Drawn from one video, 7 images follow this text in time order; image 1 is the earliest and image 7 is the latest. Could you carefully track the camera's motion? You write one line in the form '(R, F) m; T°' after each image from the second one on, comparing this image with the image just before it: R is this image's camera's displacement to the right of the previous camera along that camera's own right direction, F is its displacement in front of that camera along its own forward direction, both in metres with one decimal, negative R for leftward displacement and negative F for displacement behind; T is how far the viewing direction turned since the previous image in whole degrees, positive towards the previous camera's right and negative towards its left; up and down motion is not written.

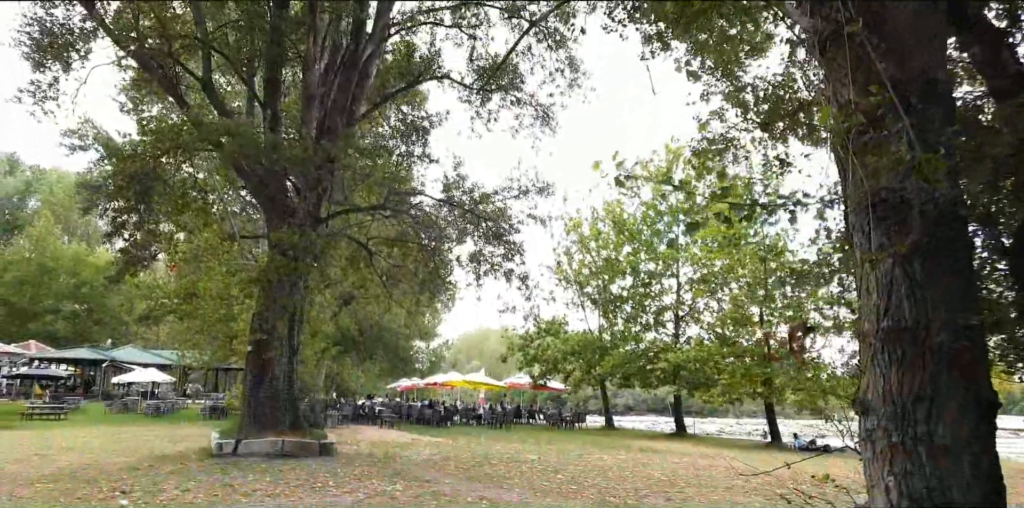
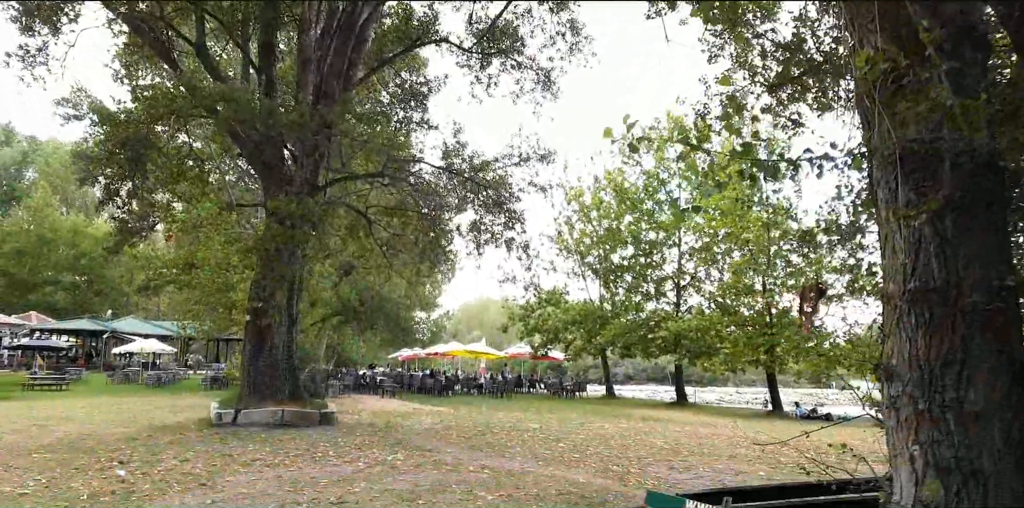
(0.0, +0.2) m; 0°
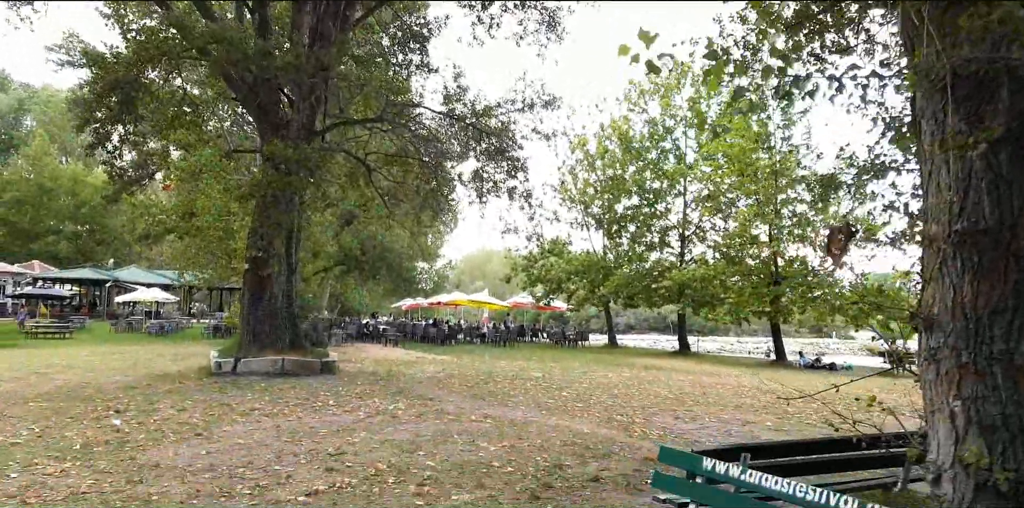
(0.0, +0.3) m; 0°
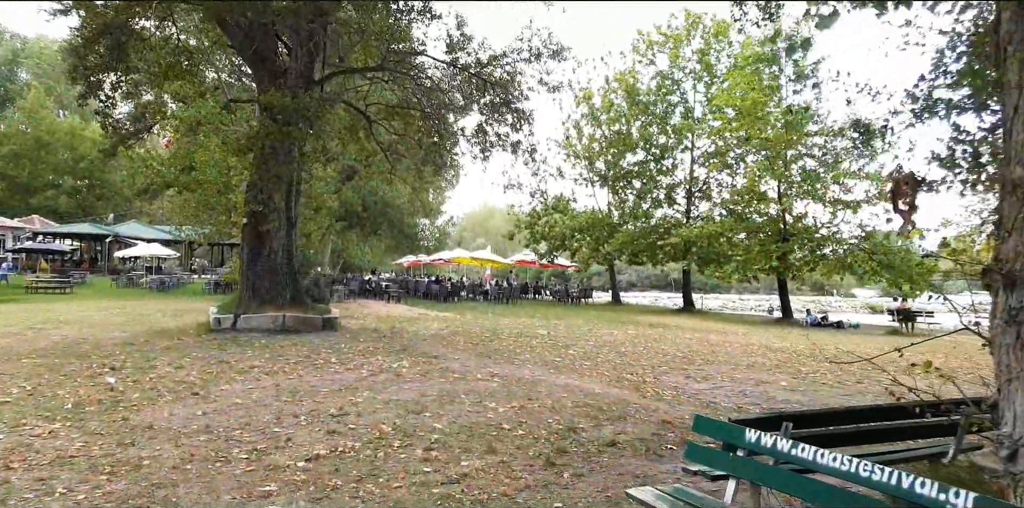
(-0.1, +0.4) m; 0°
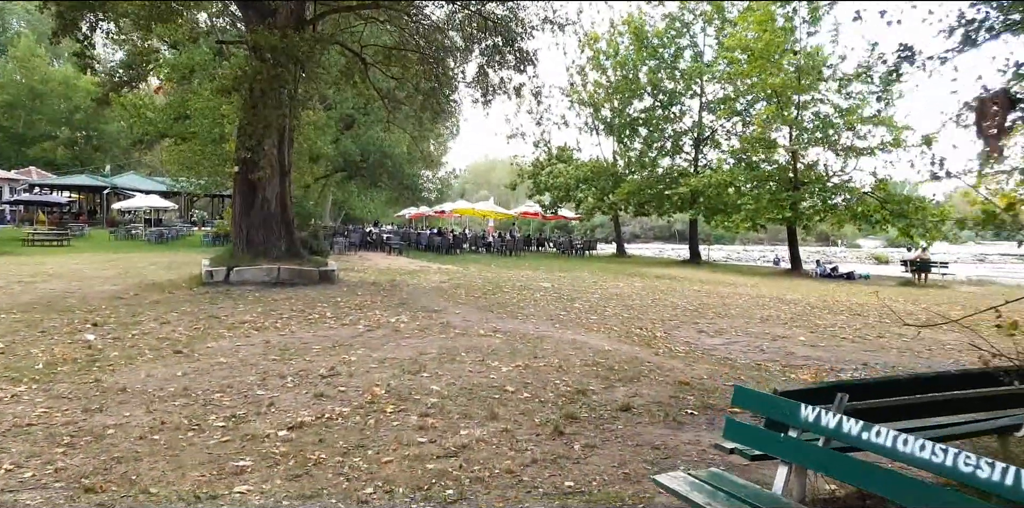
(0.0, +0.5) m; 0°
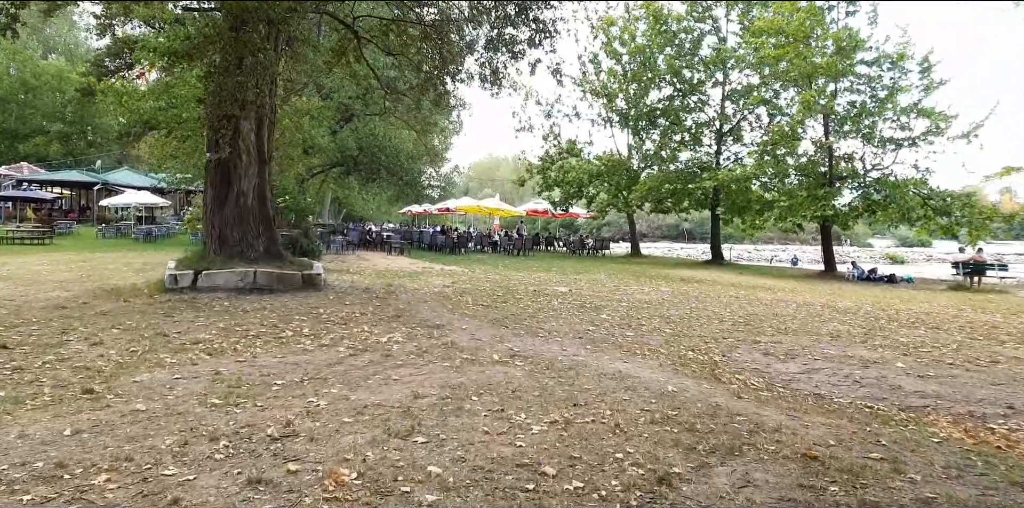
(-0.2, +1.5) m; 0°
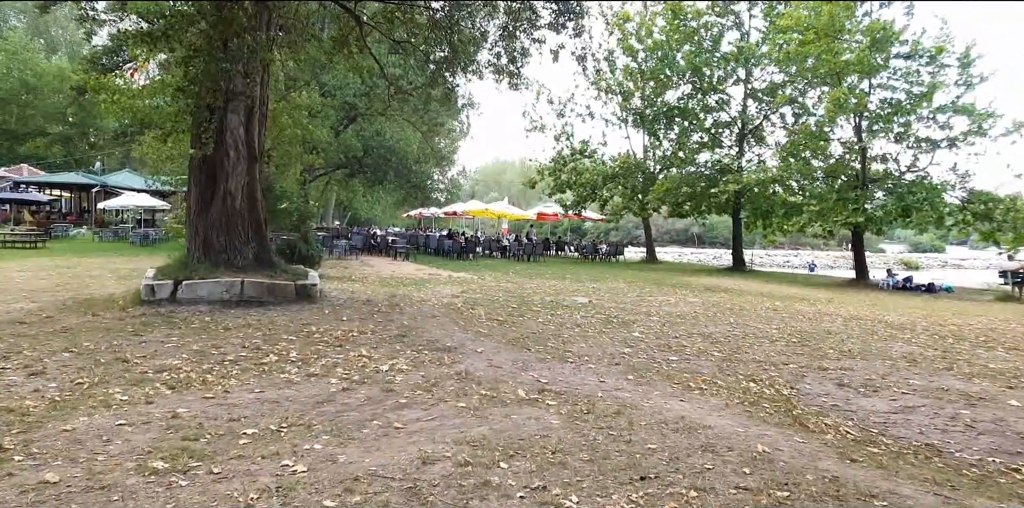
(-0.2, +1.0) m; -1°
